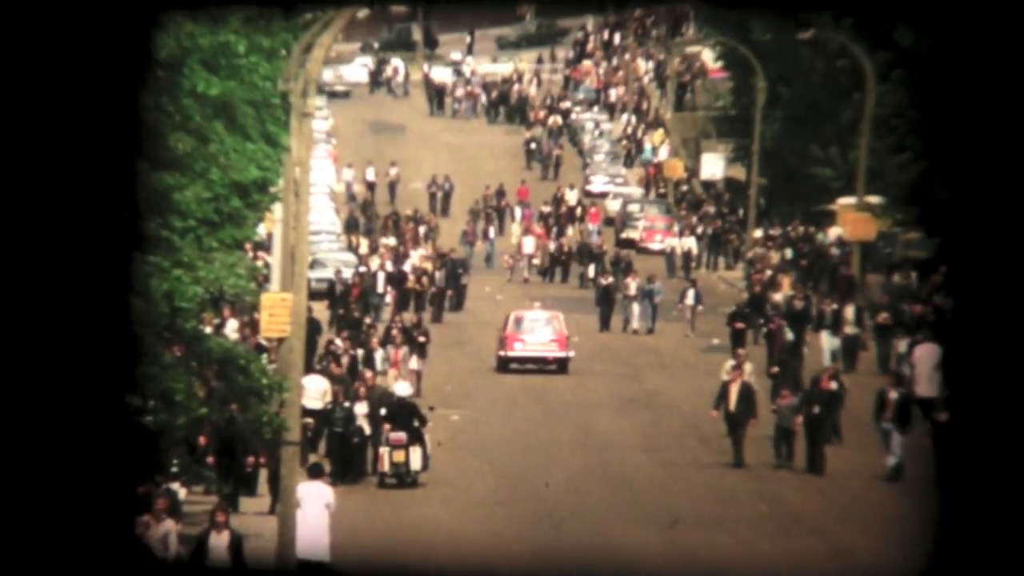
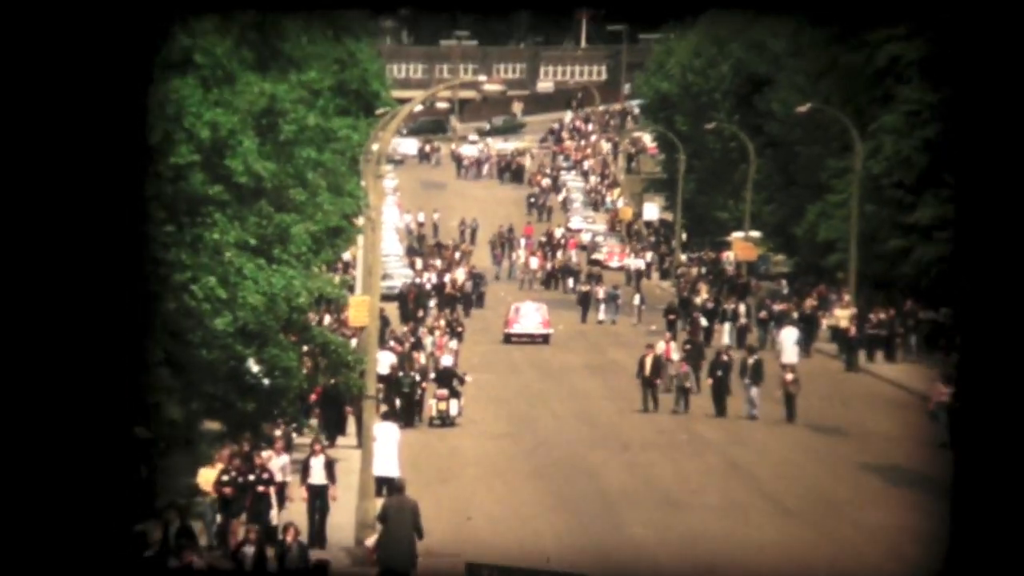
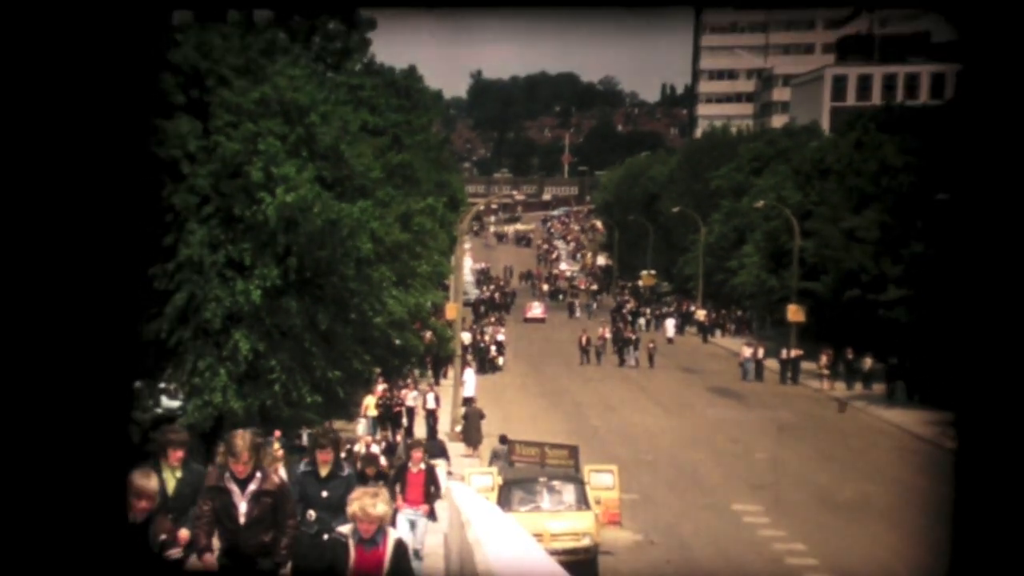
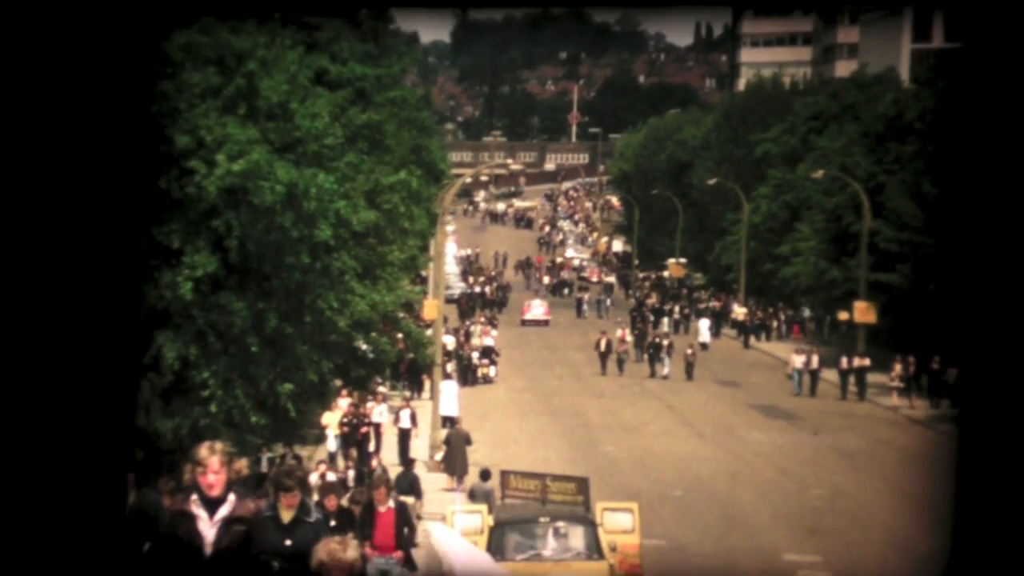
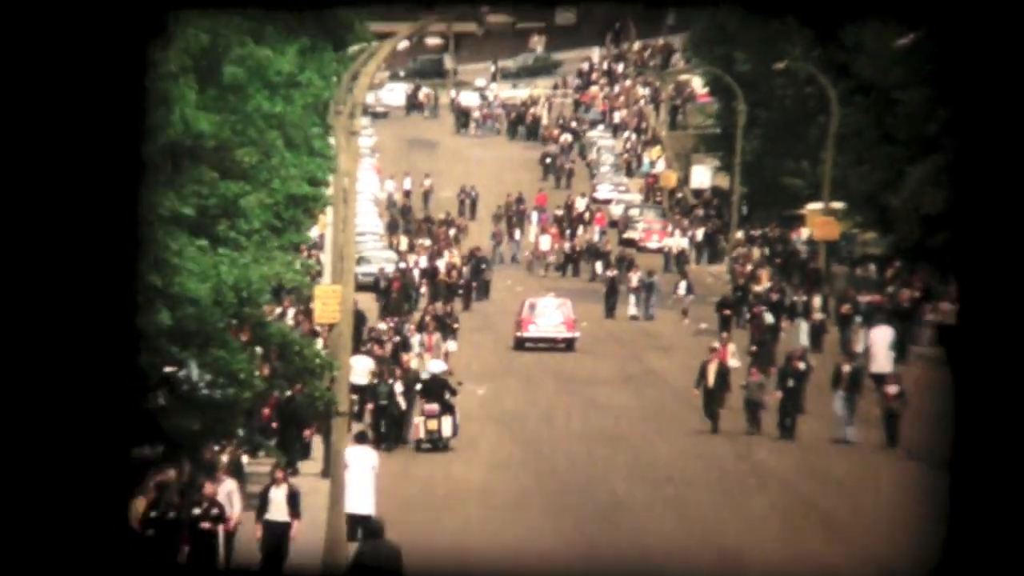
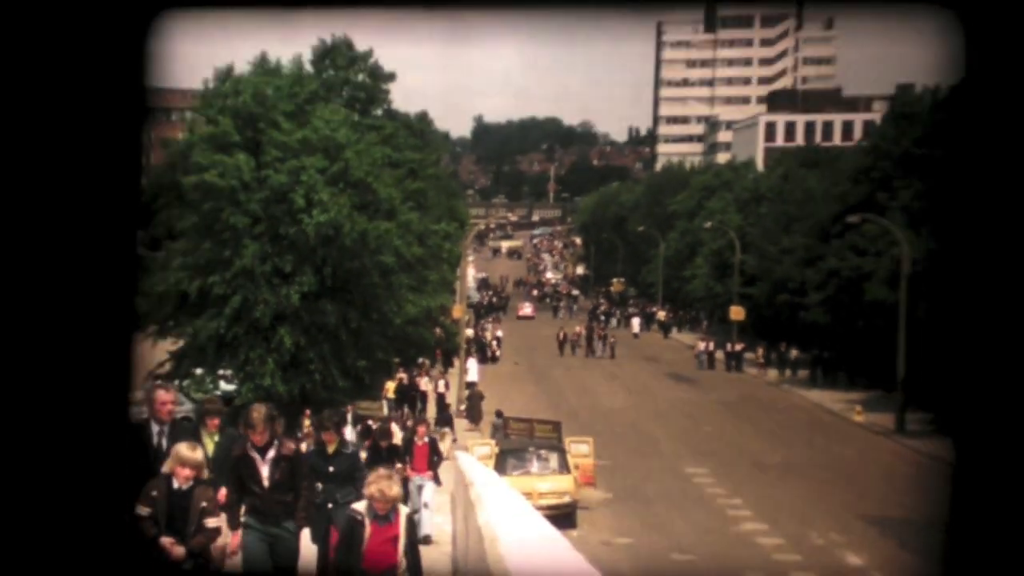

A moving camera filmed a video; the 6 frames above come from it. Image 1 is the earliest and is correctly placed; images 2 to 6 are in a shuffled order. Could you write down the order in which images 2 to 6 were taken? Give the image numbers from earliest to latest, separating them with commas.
5, 2, 4, 3, 6
